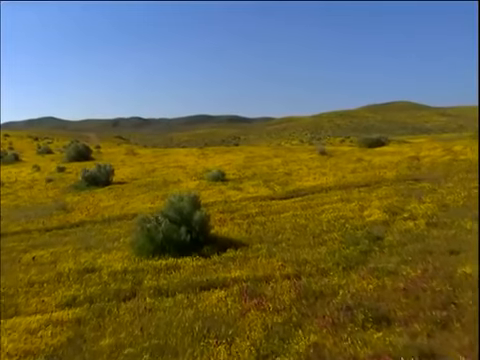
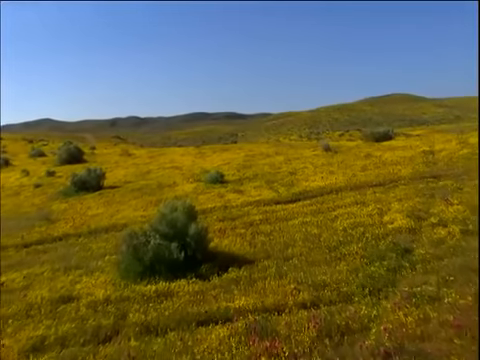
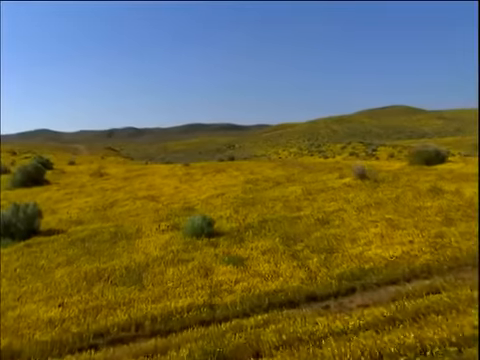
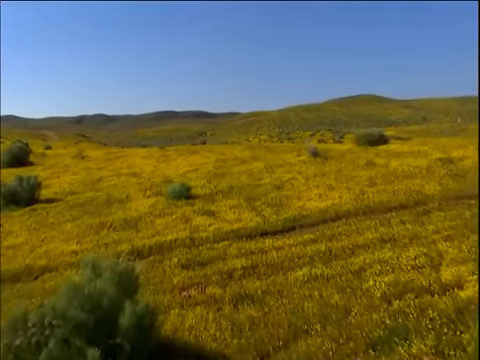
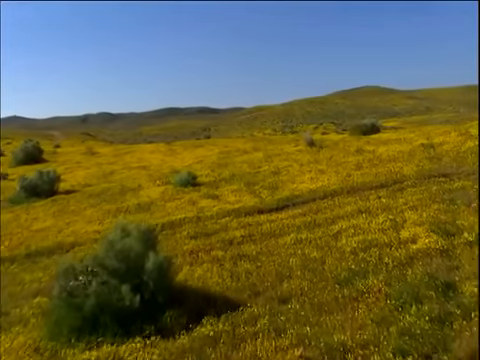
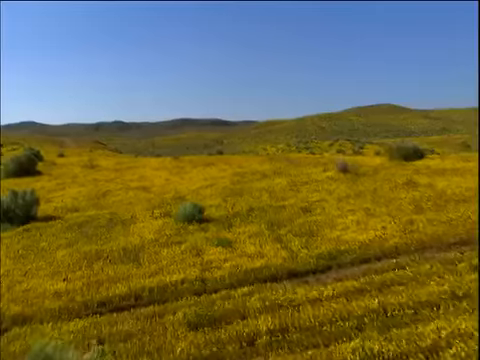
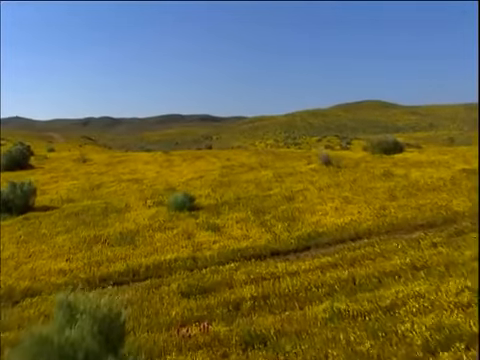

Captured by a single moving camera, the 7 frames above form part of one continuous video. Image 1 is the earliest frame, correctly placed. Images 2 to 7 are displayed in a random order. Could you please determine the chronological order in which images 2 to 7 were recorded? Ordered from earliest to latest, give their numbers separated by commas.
2, 5, 4, 7, 6, 3
